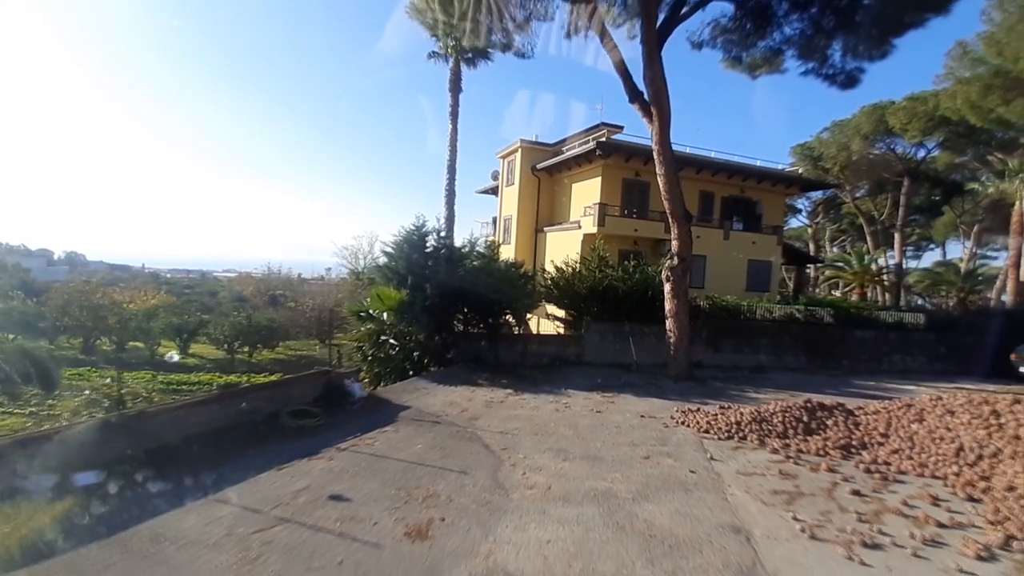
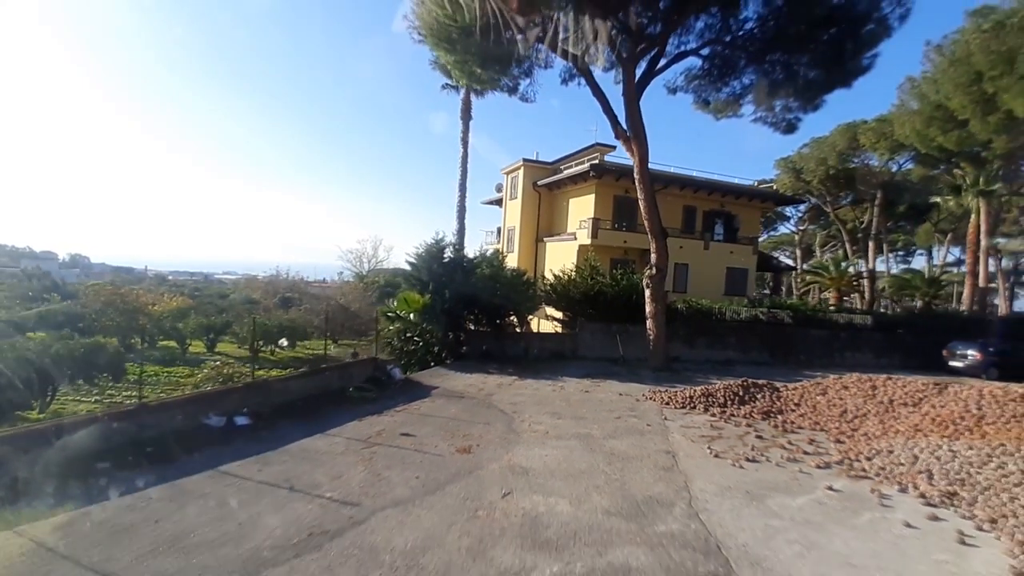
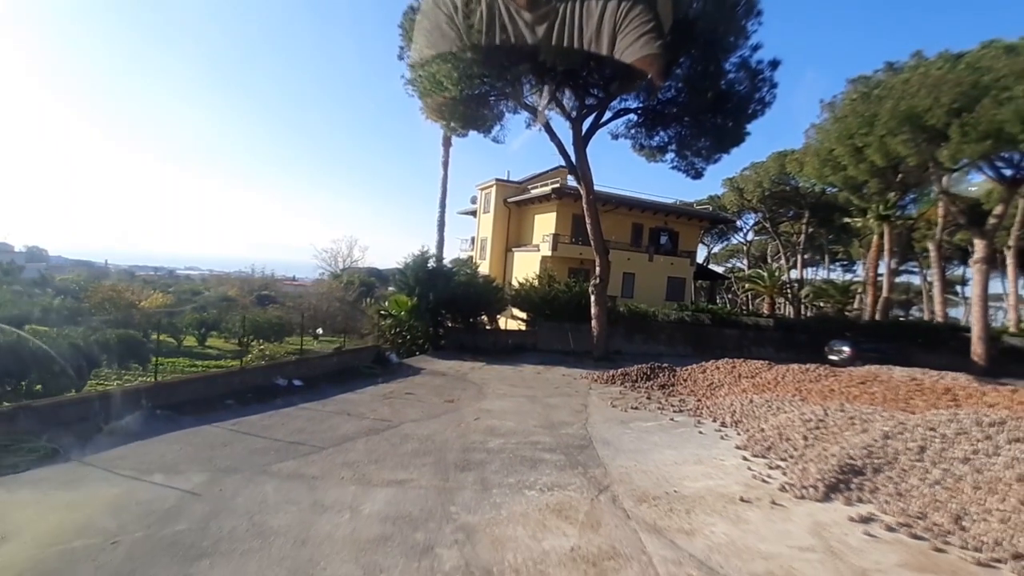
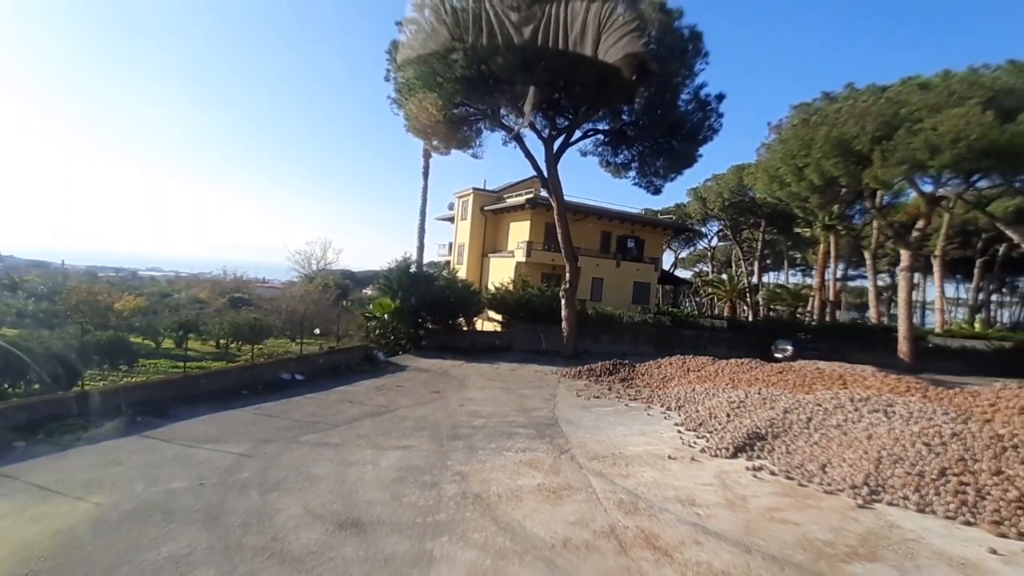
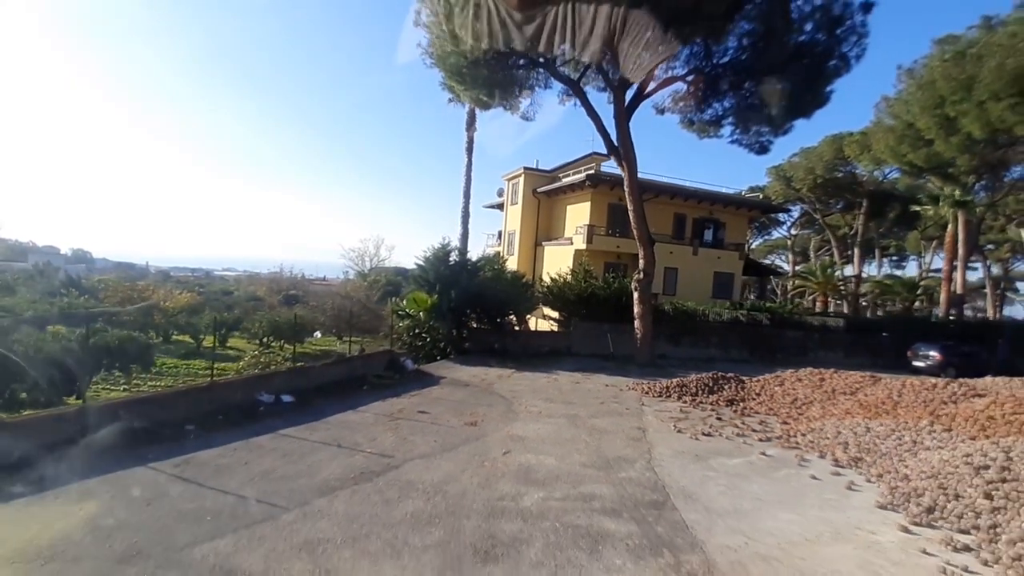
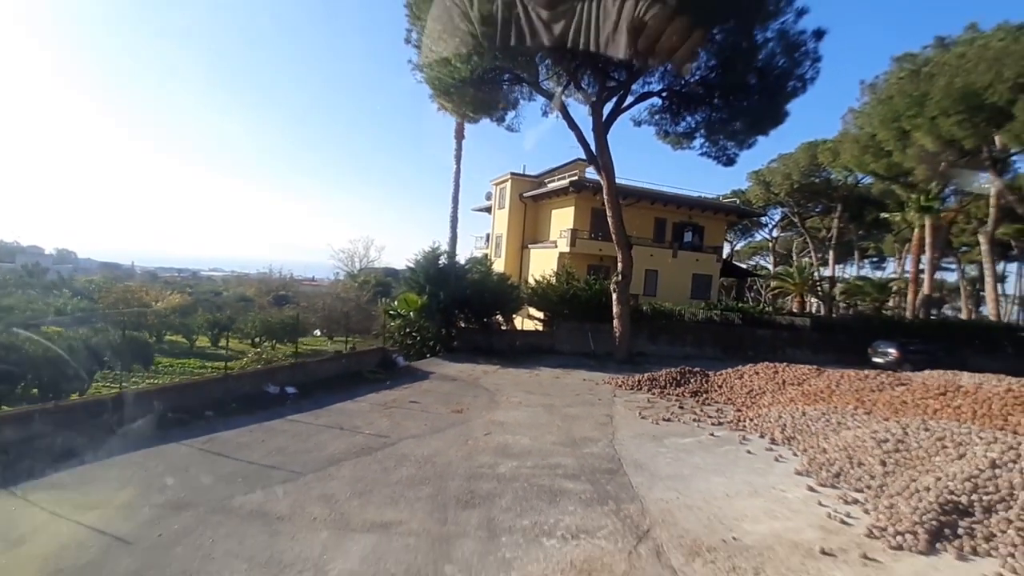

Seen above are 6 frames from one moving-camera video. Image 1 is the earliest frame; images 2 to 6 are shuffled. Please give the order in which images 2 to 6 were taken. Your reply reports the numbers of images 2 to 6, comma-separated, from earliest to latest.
2, 5, 6, 3, 4
